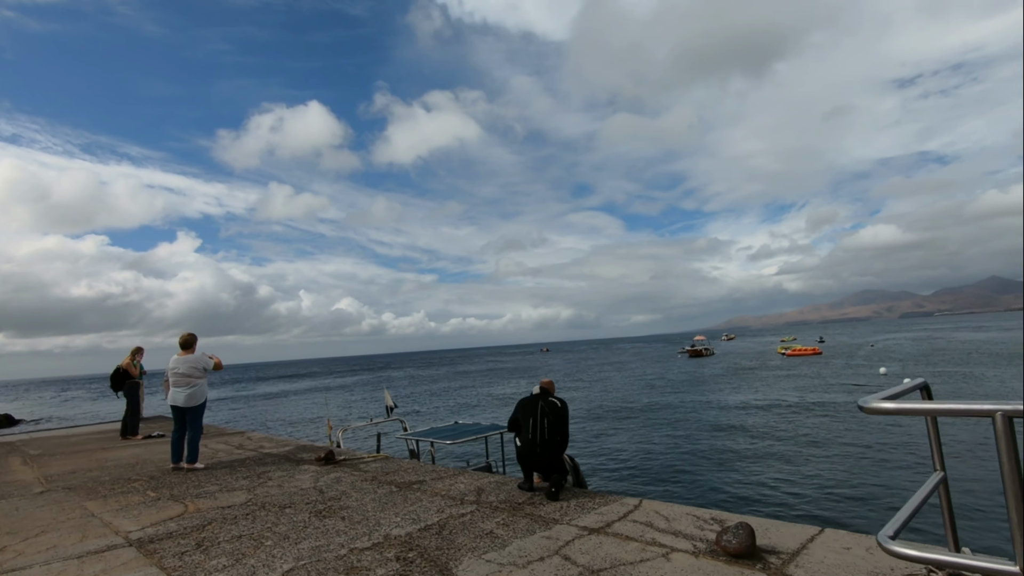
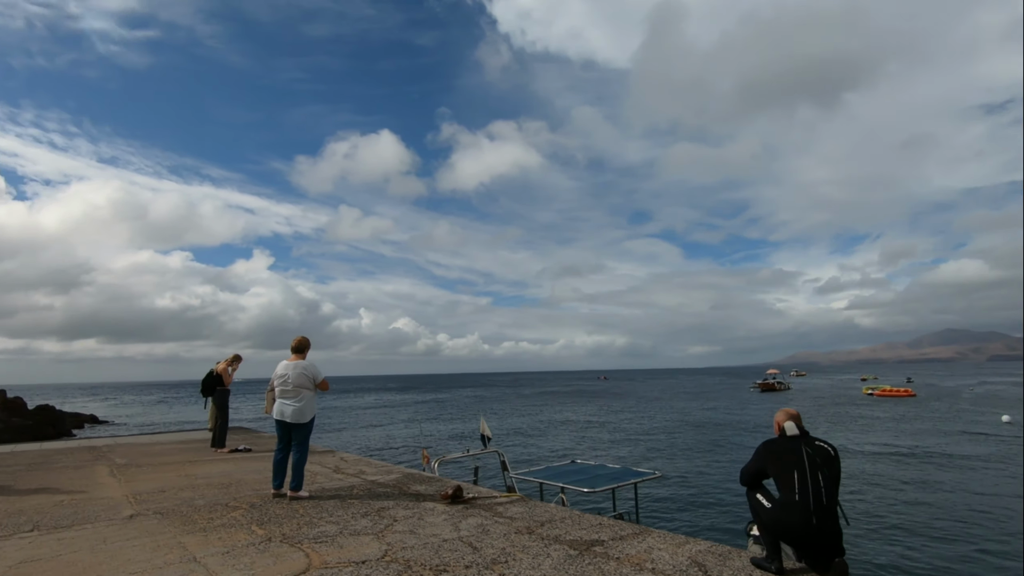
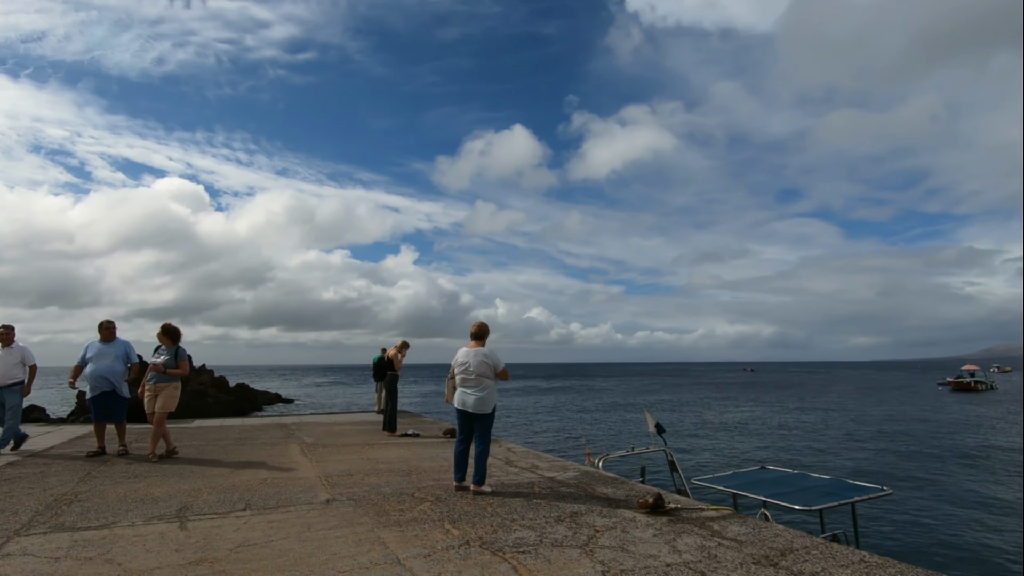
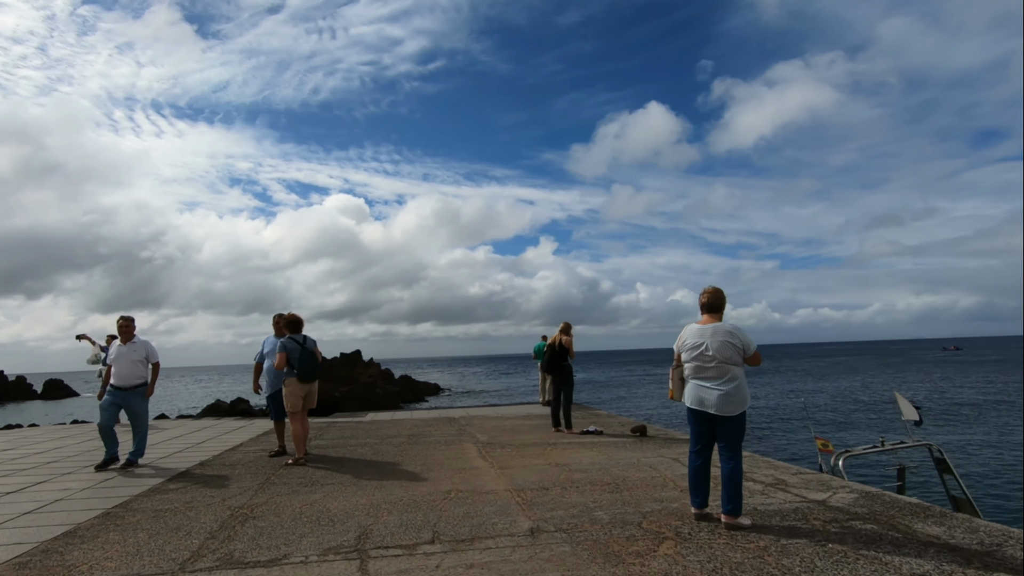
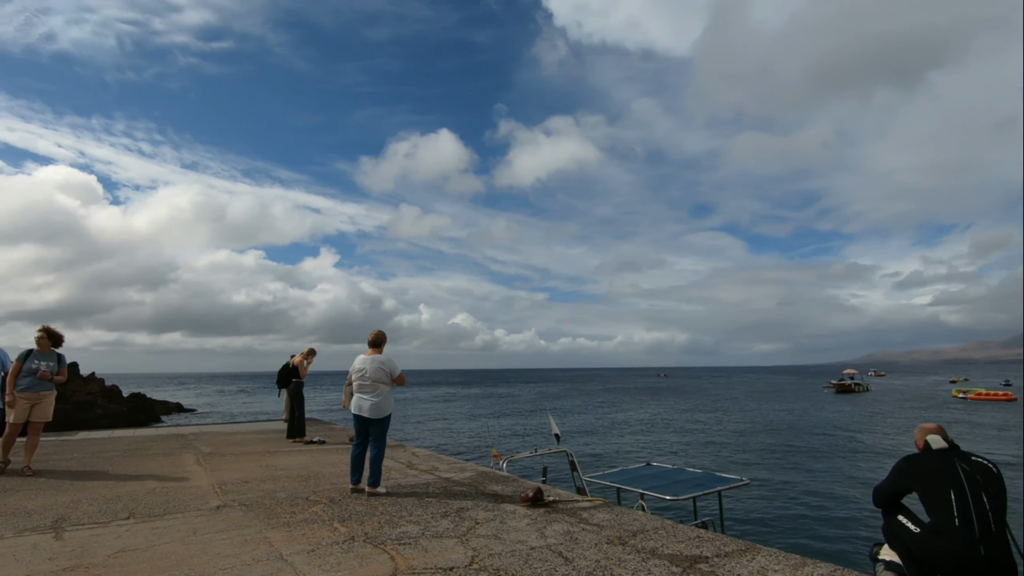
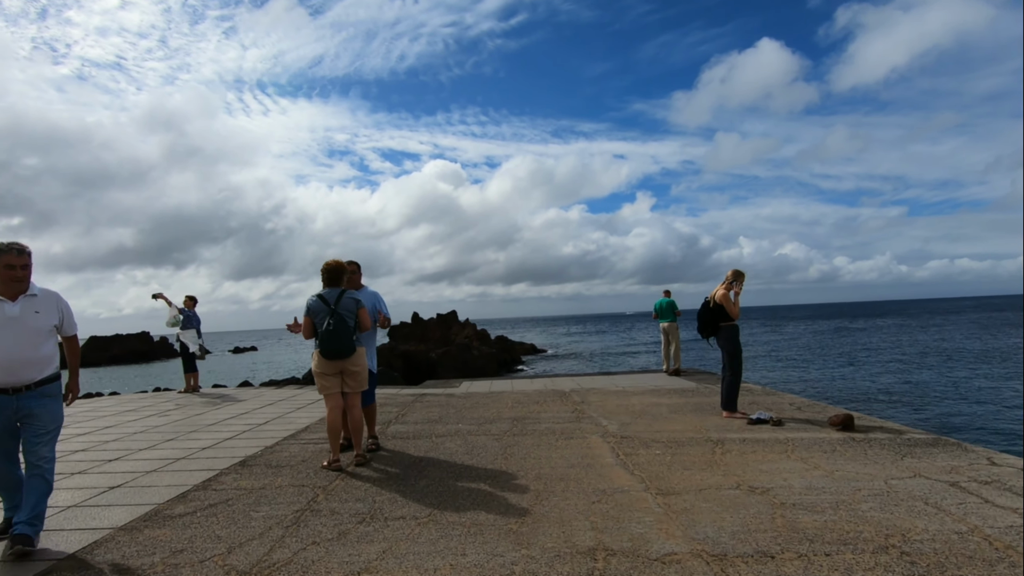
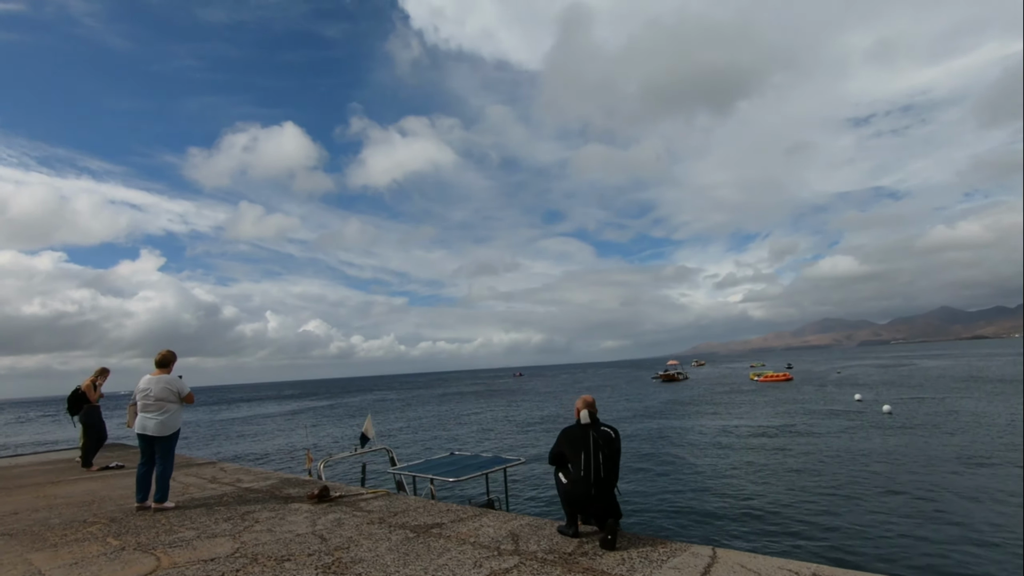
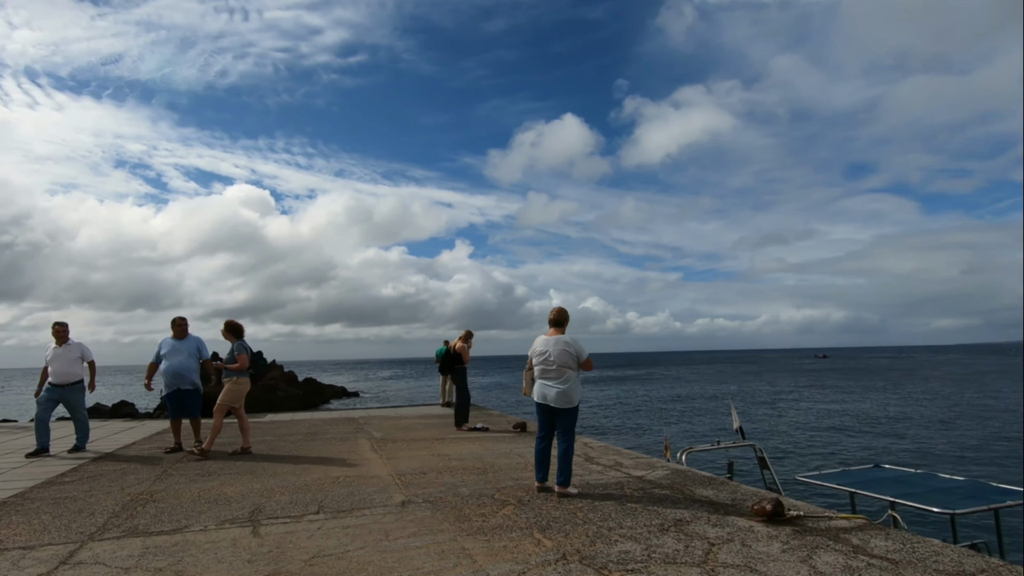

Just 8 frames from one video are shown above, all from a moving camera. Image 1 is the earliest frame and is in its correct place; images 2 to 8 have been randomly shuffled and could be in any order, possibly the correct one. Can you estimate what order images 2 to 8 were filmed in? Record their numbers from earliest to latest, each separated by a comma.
7, 2, 5, 3, 8, 4, 6
